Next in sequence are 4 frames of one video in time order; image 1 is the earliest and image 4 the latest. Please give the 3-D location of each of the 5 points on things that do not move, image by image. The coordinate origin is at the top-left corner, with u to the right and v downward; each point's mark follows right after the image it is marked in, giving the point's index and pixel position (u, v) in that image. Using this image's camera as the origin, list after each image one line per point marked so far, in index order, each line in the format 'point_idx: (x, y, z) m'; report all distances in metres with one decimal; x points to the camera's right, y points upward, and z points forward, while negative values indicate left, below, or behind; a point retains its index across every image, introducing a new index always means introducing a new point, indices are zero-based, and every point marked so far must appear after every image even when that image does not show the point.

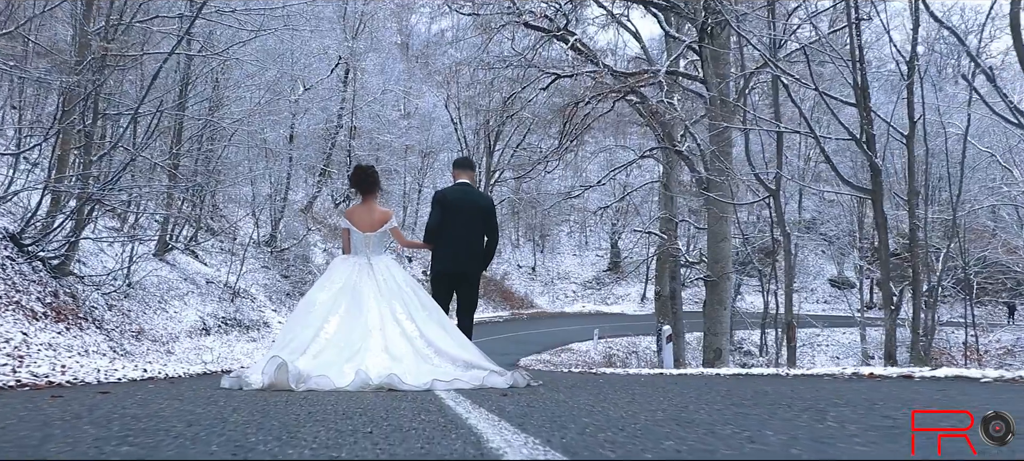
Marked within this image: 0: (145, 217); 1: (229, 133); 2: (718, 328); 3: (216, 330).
0: (-7.0, +0.3, +16.8) m
1: (-6.3, +2.2, +20.0) m
2: (+3.7, -1.7, +15.9) m
3: (-6.6, -2.2, +19.8) m
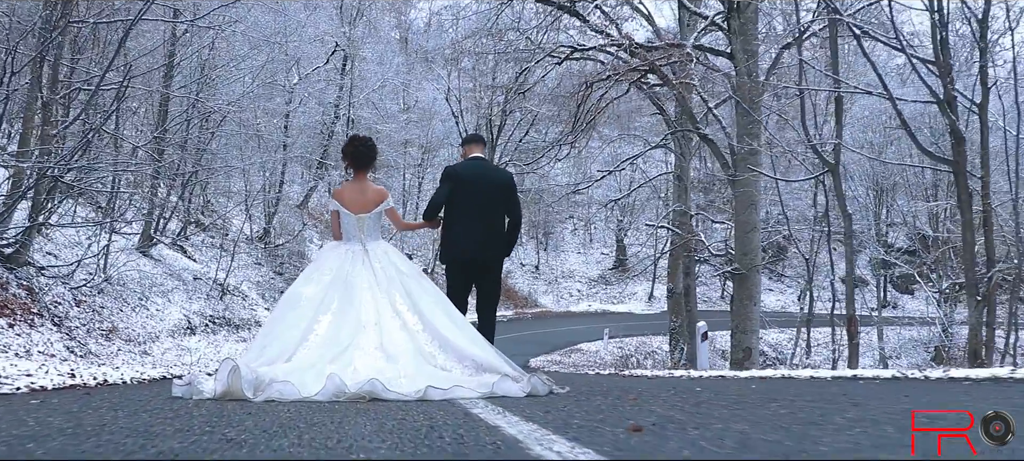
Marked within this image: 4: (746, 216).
0: (-6.8, +0.4, +15.6) m
1: (-6.1, +2.3, +18.8) m
2: (+3.9, -1.6, +14.6) m
3: (-6.4, -2.1, +18.6) m
4: (+3.8, +0.2, +14.6) m
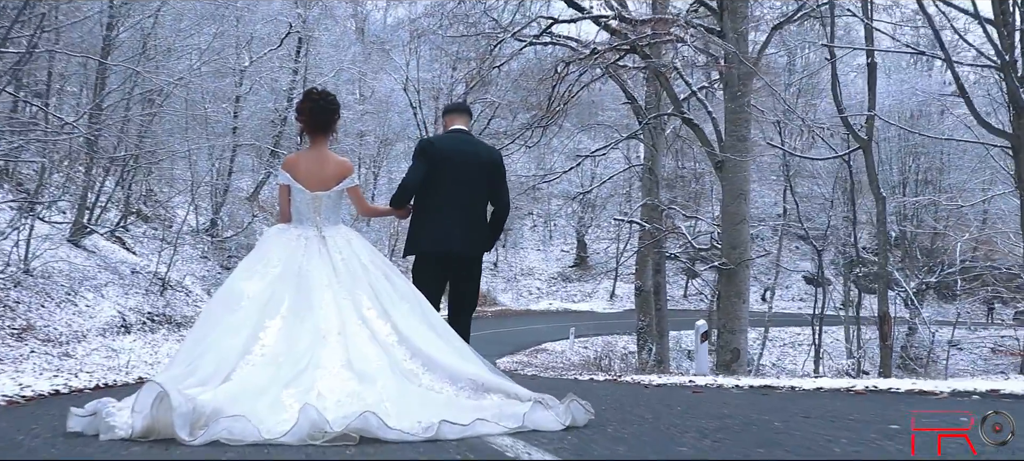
0: (-7.3, +0.6, +14.1) m
1: (-6.7, +2.5, +17.3) m
2: (+3.4, -1.4, +13.6) m
3: (-7.1, -1.9, +17.1) m
4: (+3.4, +0.3, +13.6) m
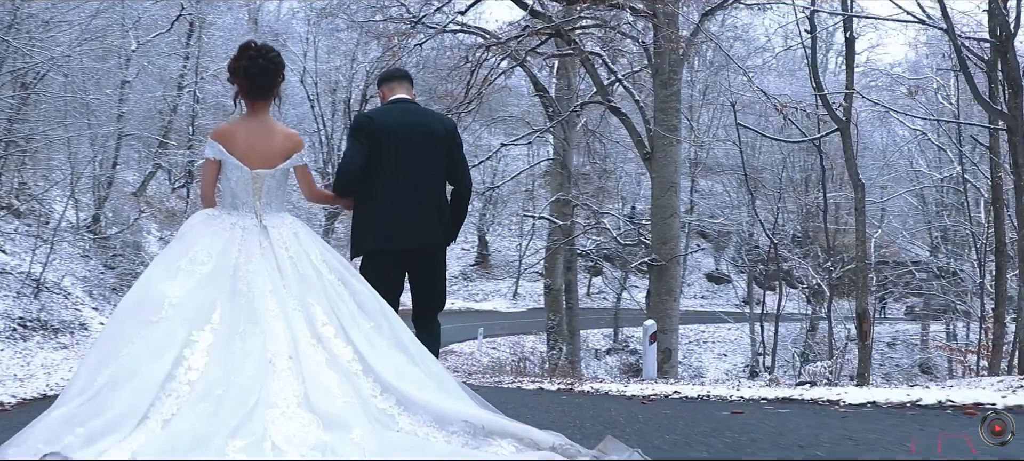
0: (-8.4, +0.7, +12.3) m
1: (-8.2, +2.6, +15.5) m
2: (+2.2, -1.4, +13.1) m
3: (-8.6, -1.8, +15.3) m
4: (+2.2, +0.4, +13.1) m
